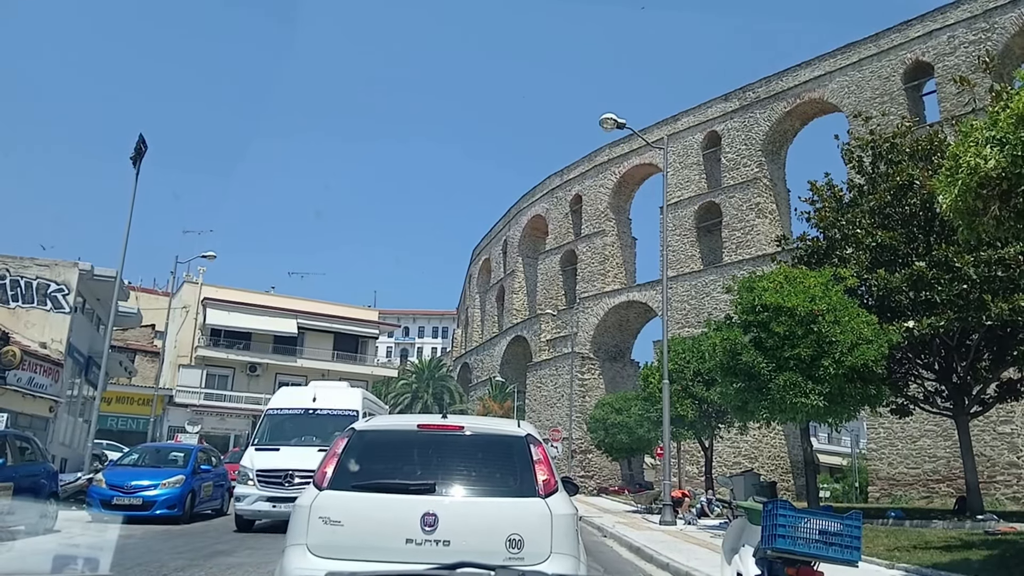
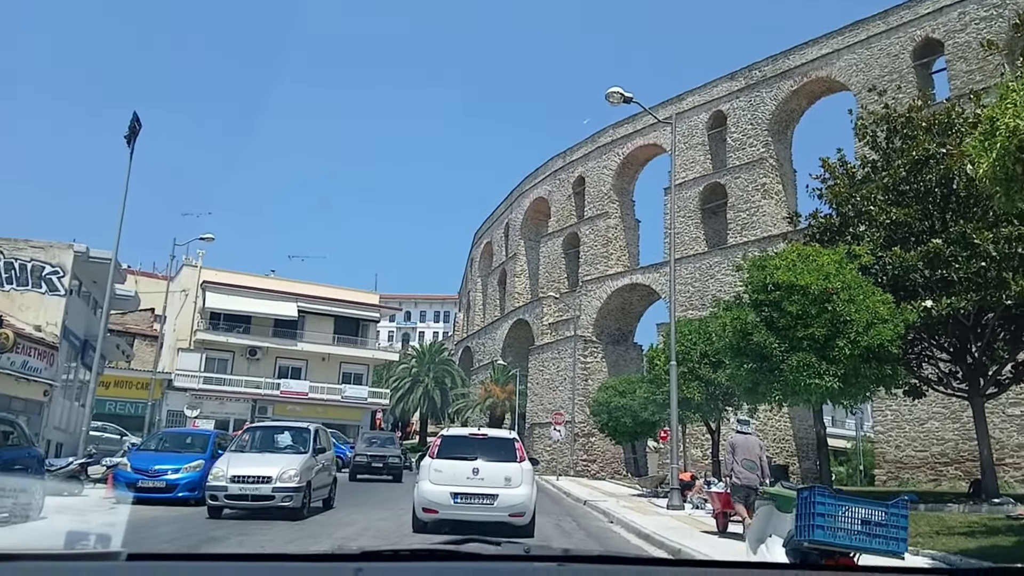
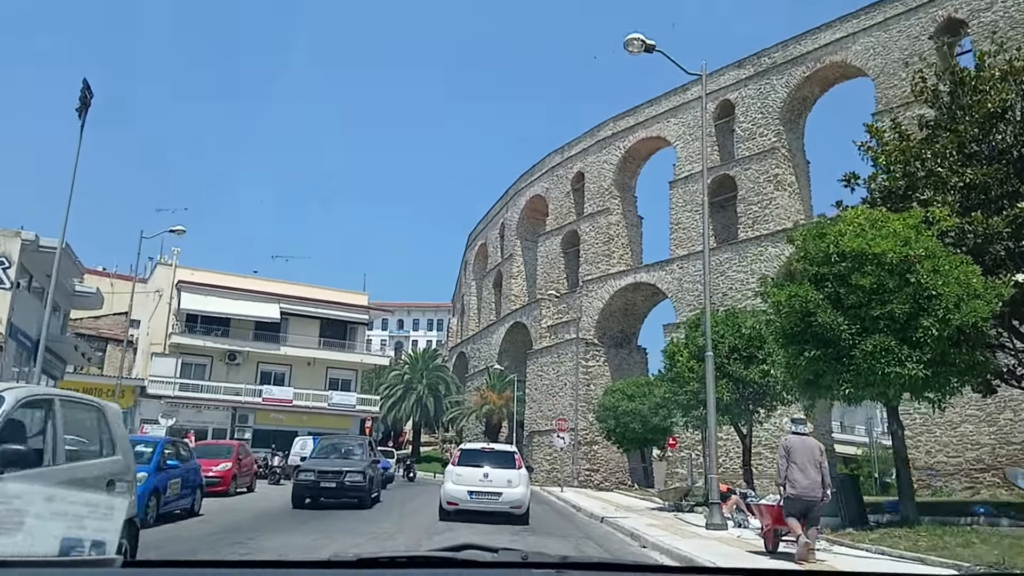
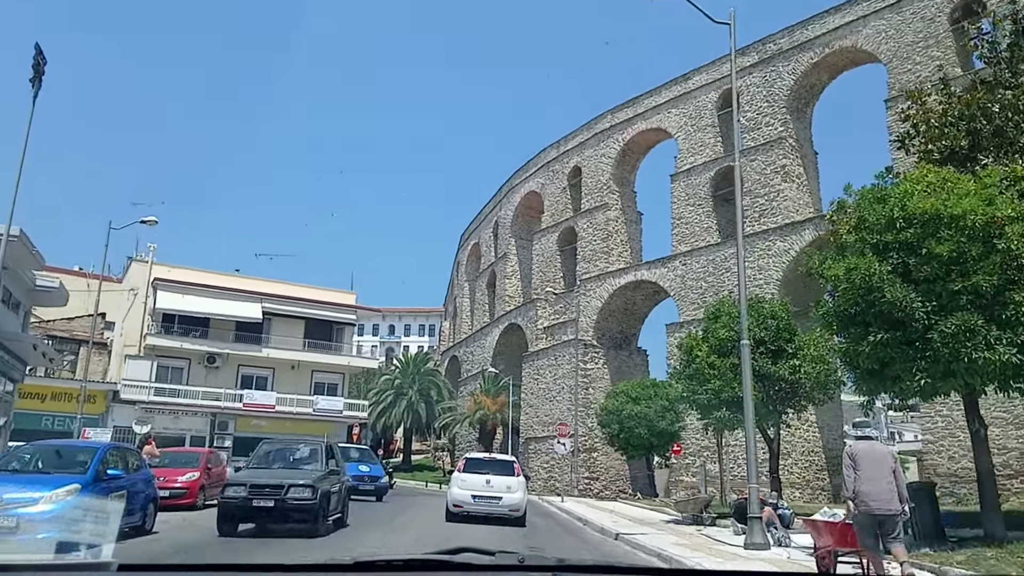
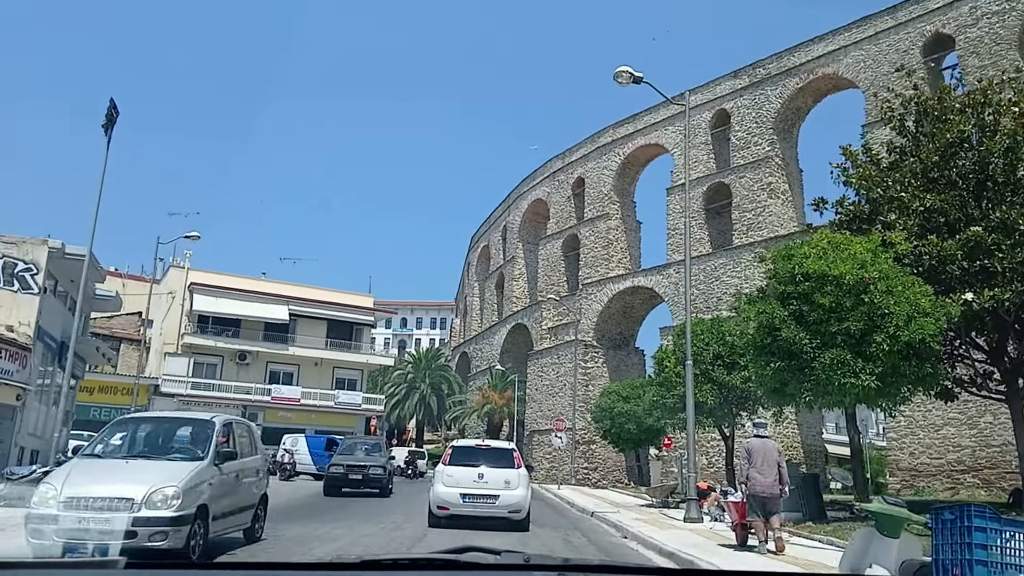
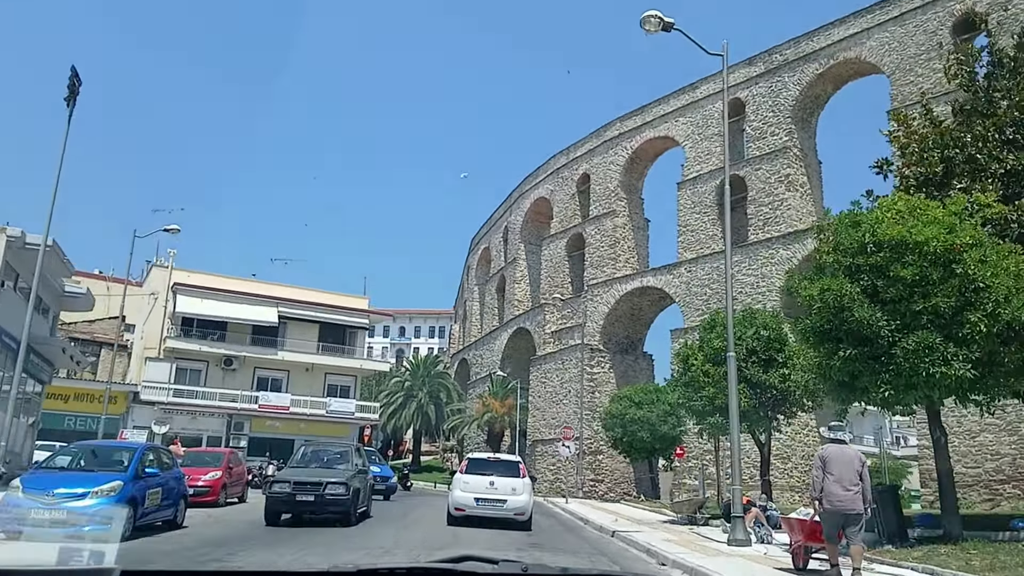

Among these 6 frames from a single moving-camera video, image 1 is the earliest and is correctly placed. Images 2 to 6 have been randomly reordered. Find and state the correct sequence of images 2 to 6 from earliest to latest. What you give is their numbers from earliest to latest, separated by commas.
2, 5, 3, 6, 4
